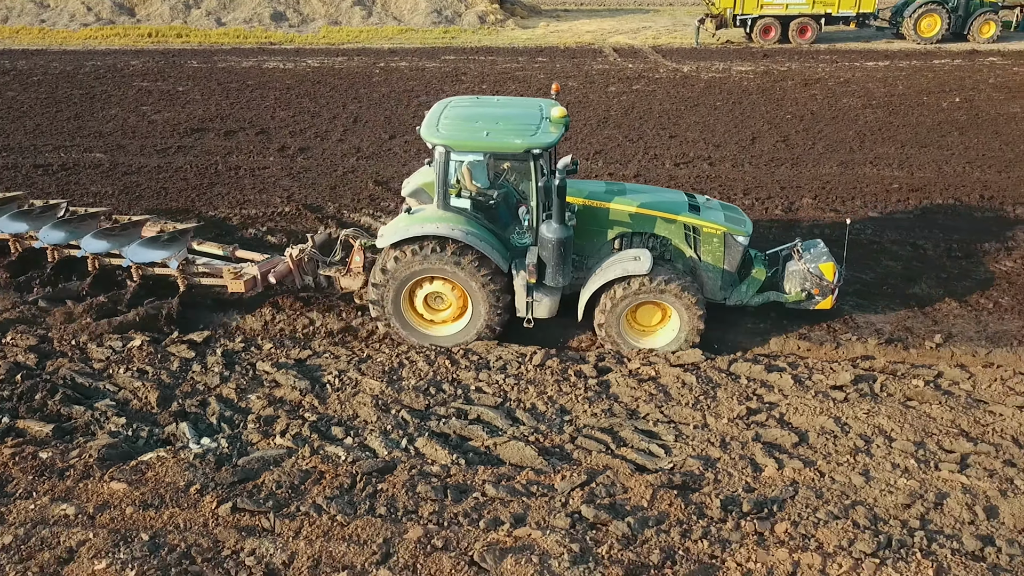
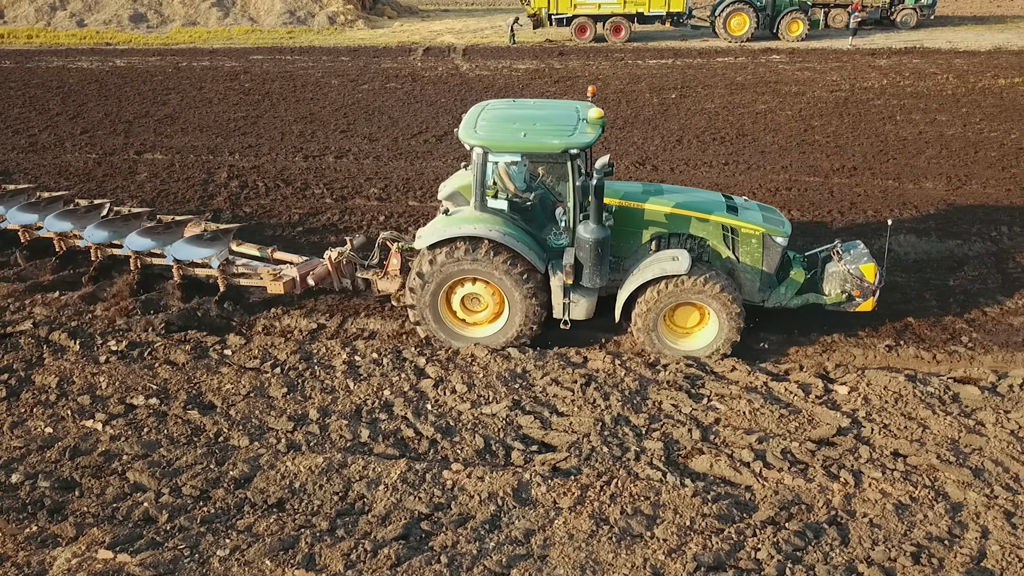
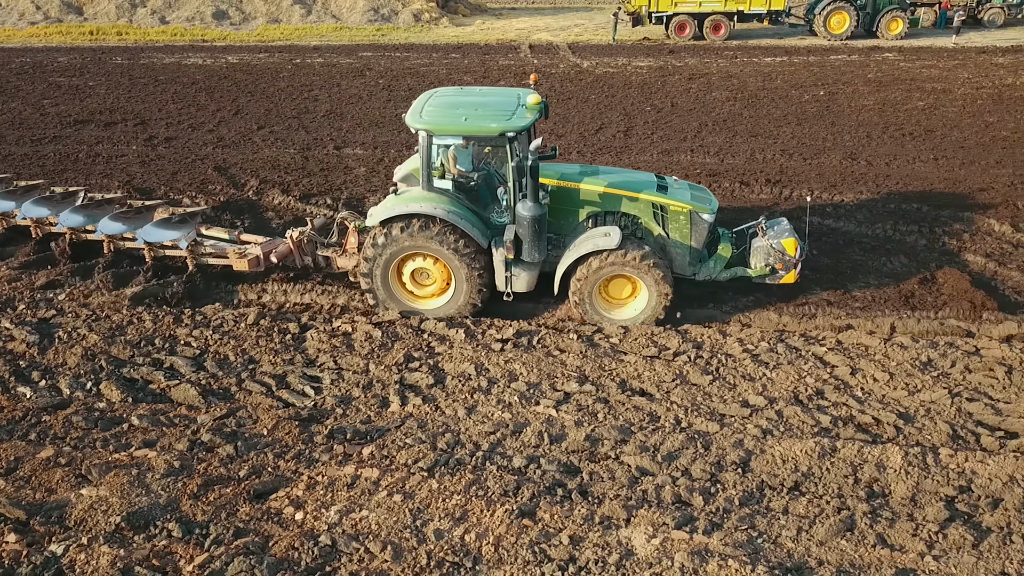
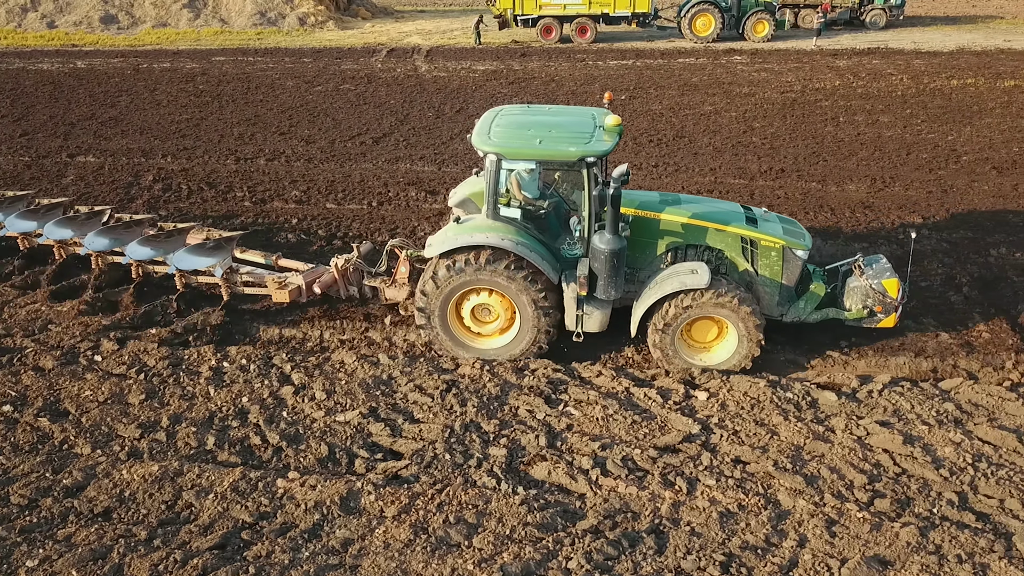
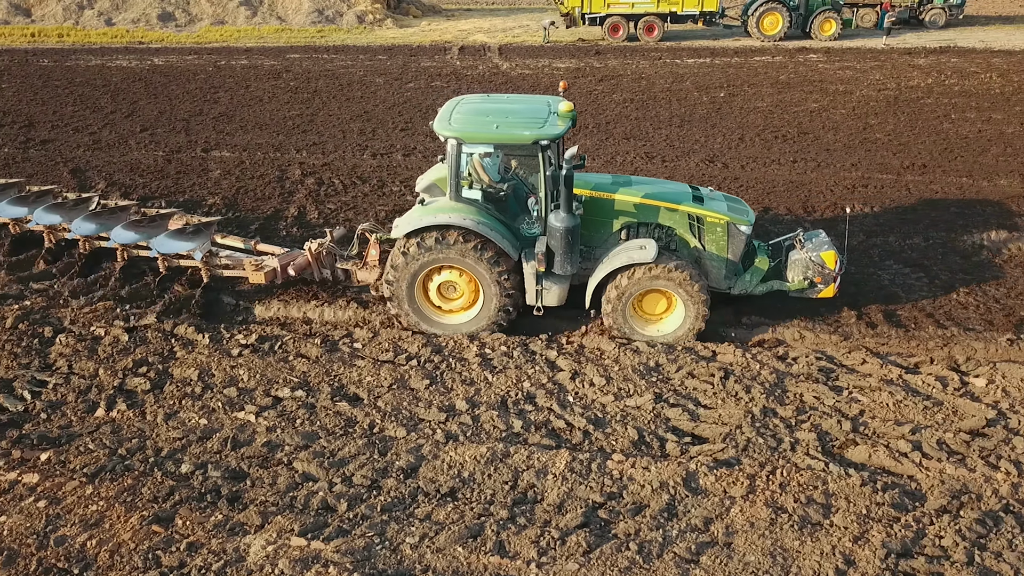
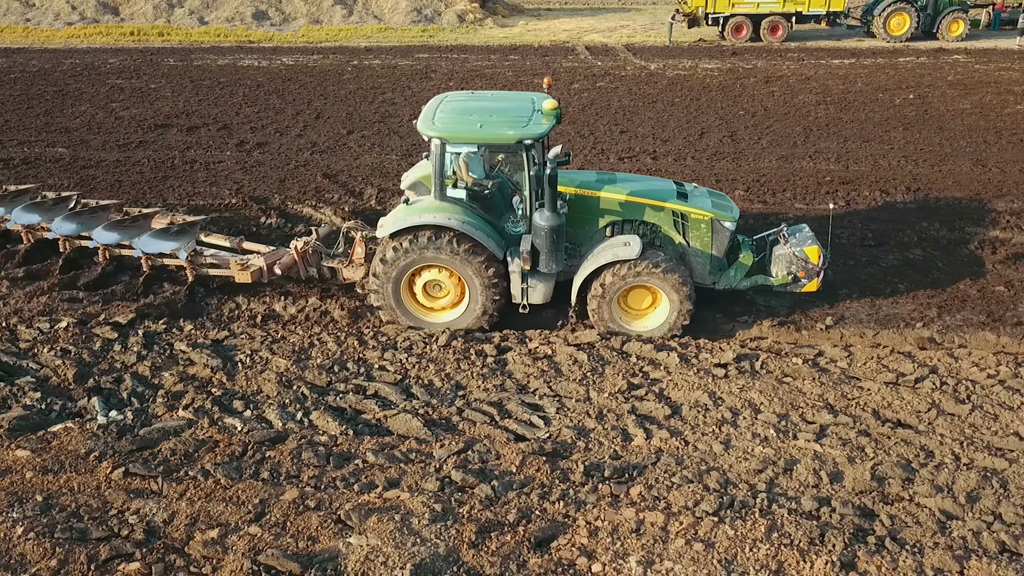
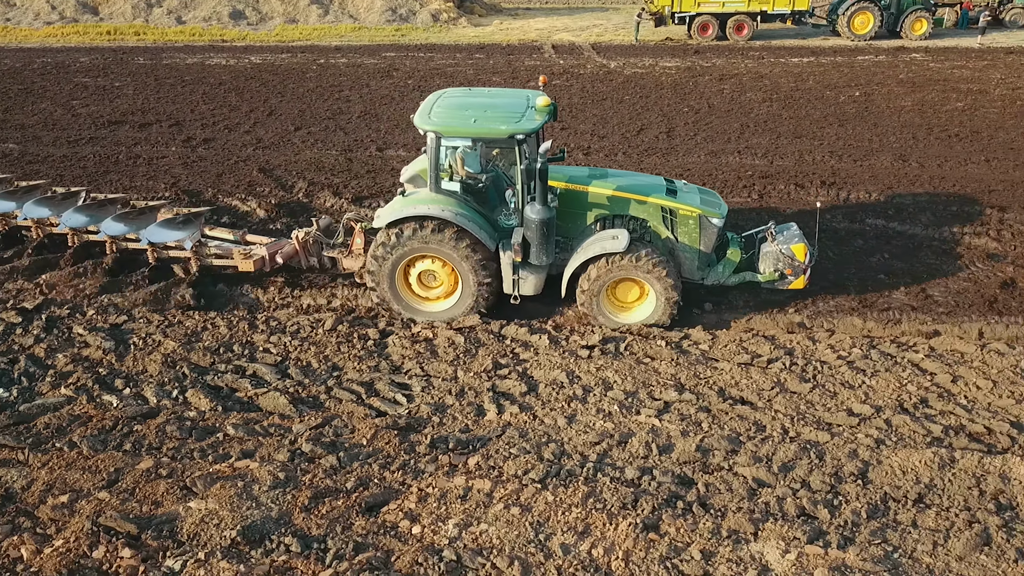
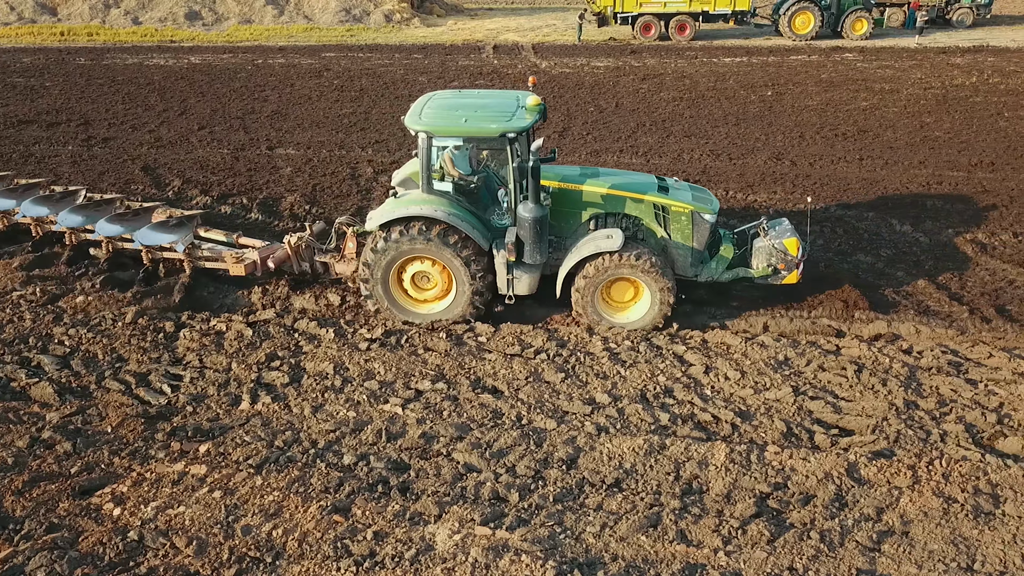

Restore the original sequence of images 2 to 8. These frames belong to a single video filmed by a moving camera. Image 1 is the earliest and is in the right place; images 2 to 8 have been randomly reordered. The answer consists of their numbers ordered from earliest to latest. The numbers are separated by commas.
6, 7, 3, 8, 5, 2, 4
